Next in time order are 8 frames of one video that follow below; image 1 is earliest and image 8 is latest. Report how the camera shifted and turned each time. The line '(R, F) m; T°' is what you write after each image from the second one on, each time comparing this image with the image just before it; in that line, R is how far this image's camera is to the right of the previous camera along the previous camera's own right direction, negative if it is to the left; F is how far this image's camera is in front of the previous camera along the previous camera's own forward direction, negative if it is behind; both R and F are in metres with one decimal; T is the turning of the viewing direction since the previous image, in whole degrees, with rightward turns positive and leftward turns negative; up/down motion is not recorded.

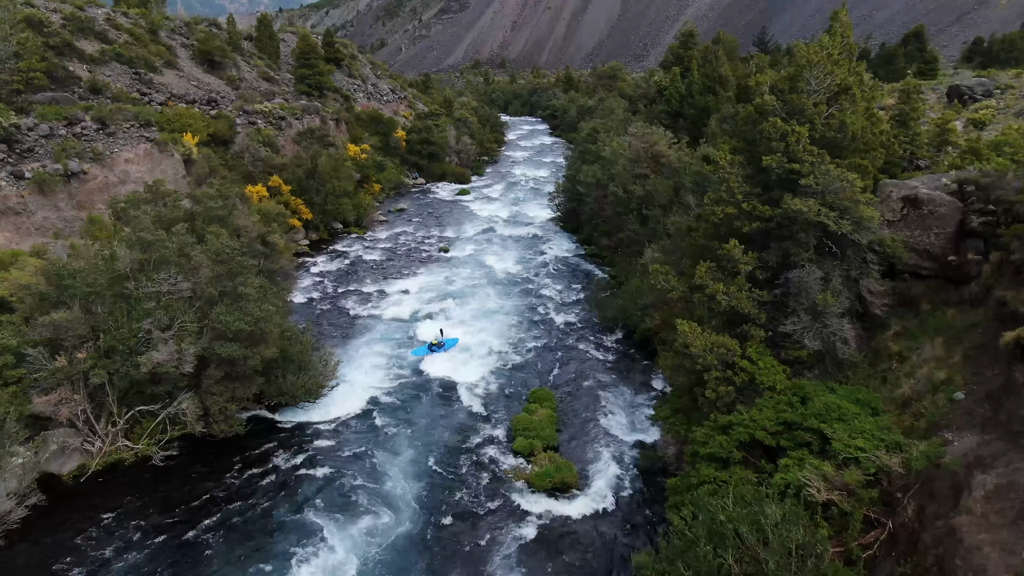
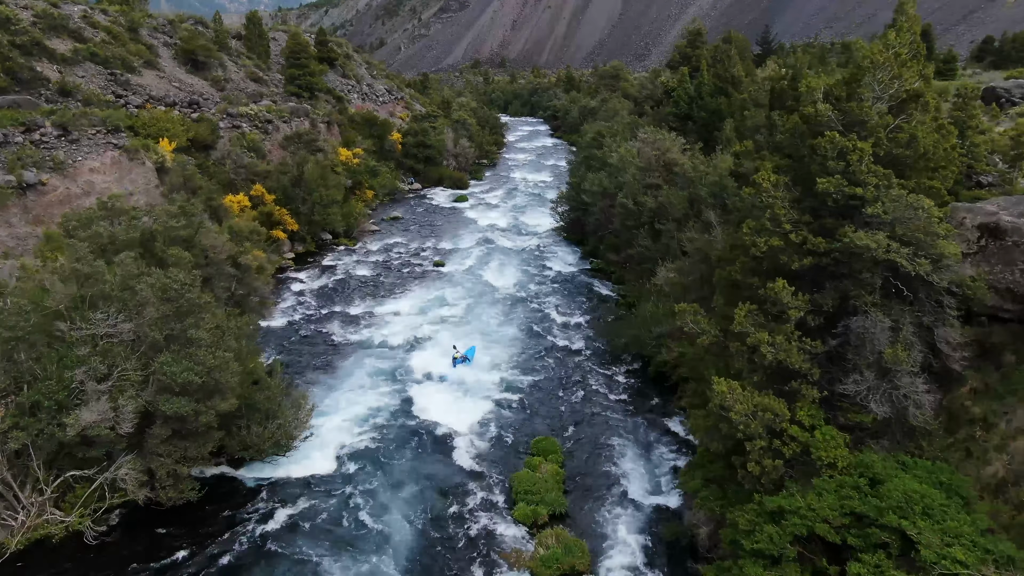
(0.0, +2.7) m; 0°
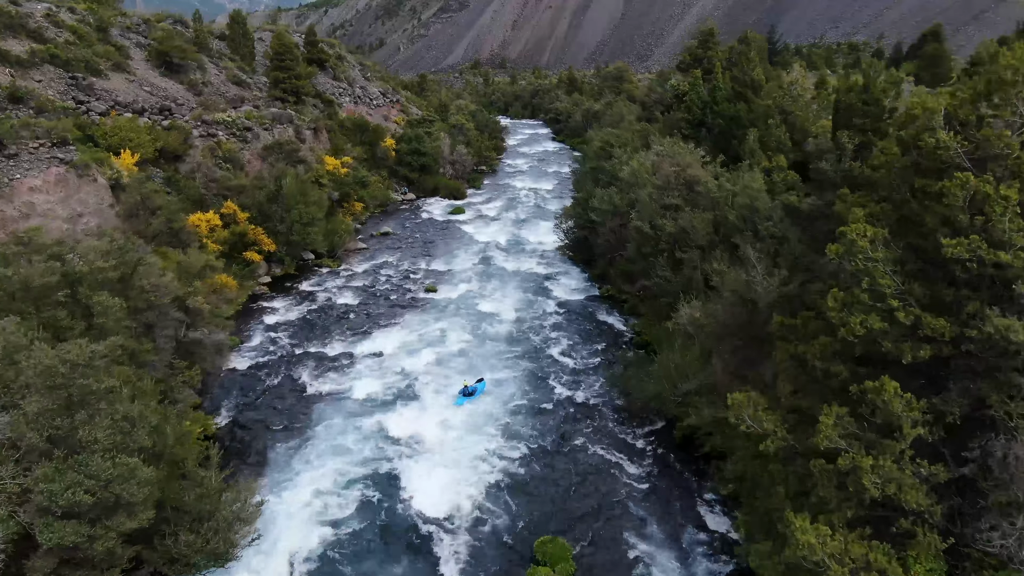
(0.0, +3.6) m; 0°
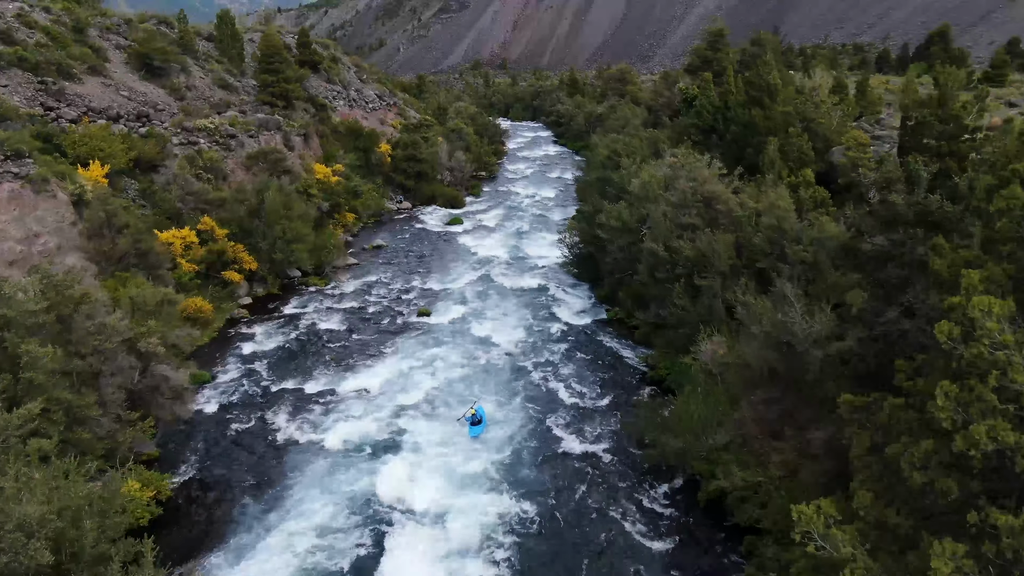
(0.0, +2.5) m; 0°
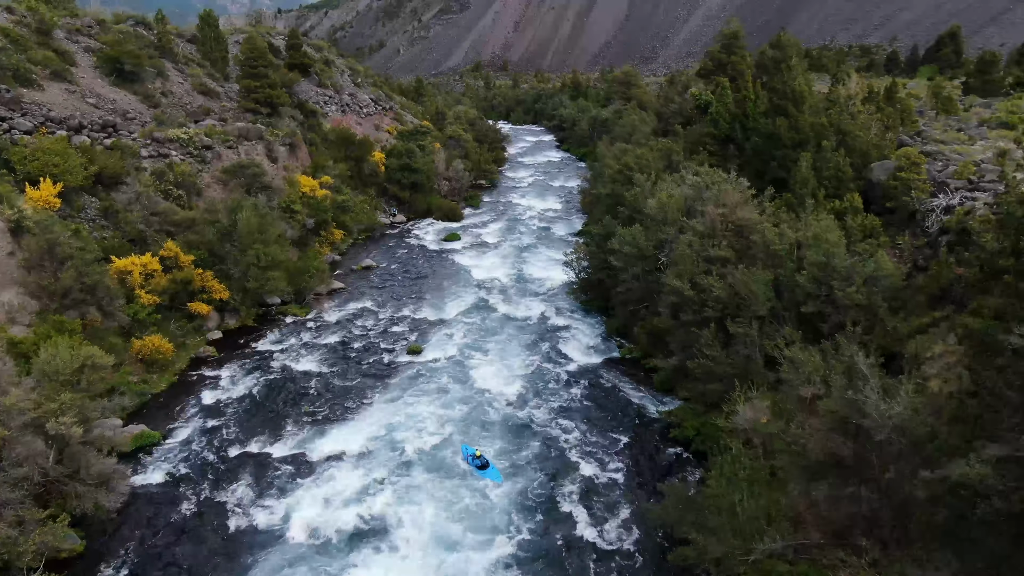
(0.0, +3.3) m; 0°
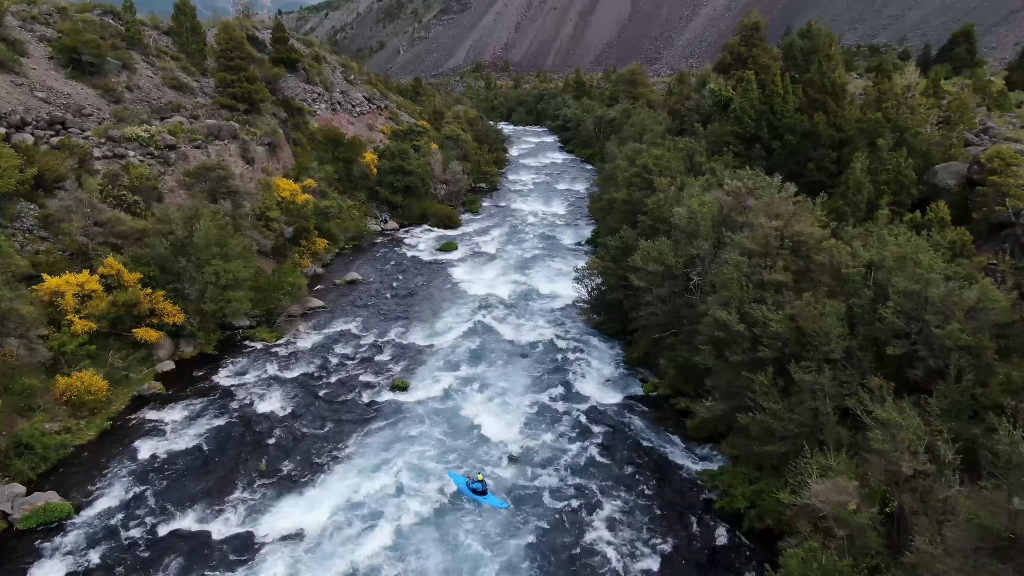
(-0.1, +4.1) m; 0°
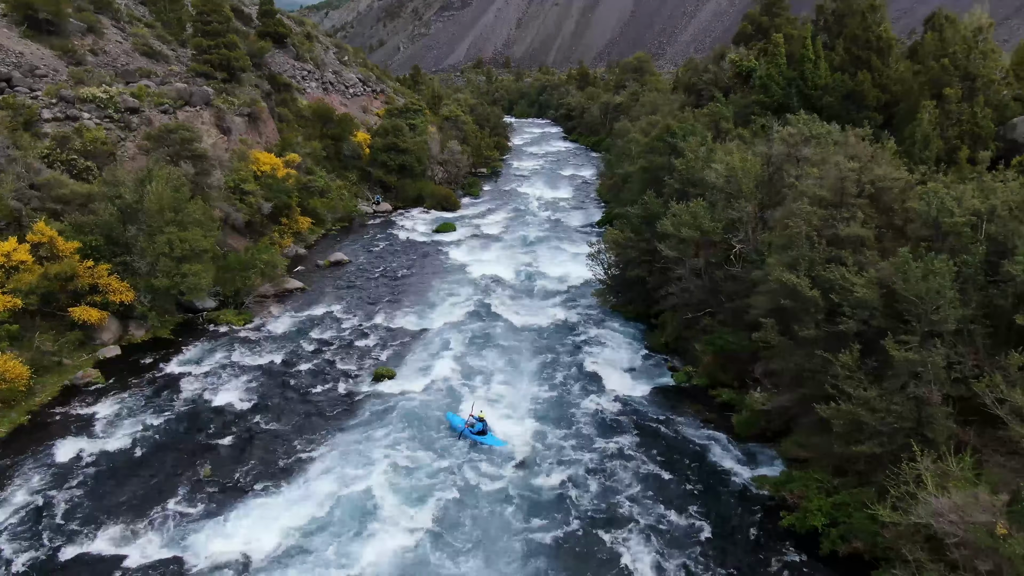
(-0.1, +3.5) m; 0°
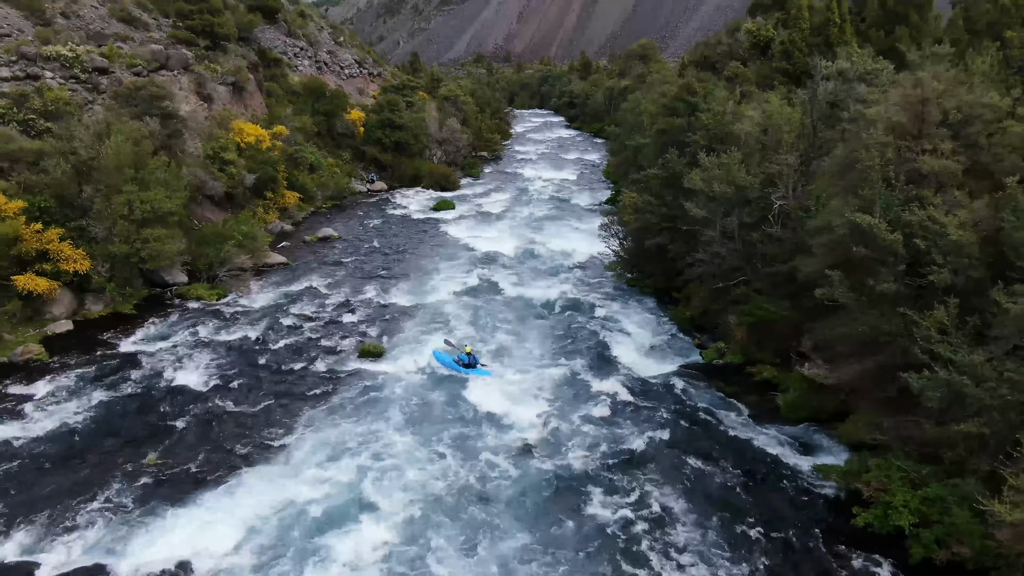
(-0.1, +2.4) m; 0°
